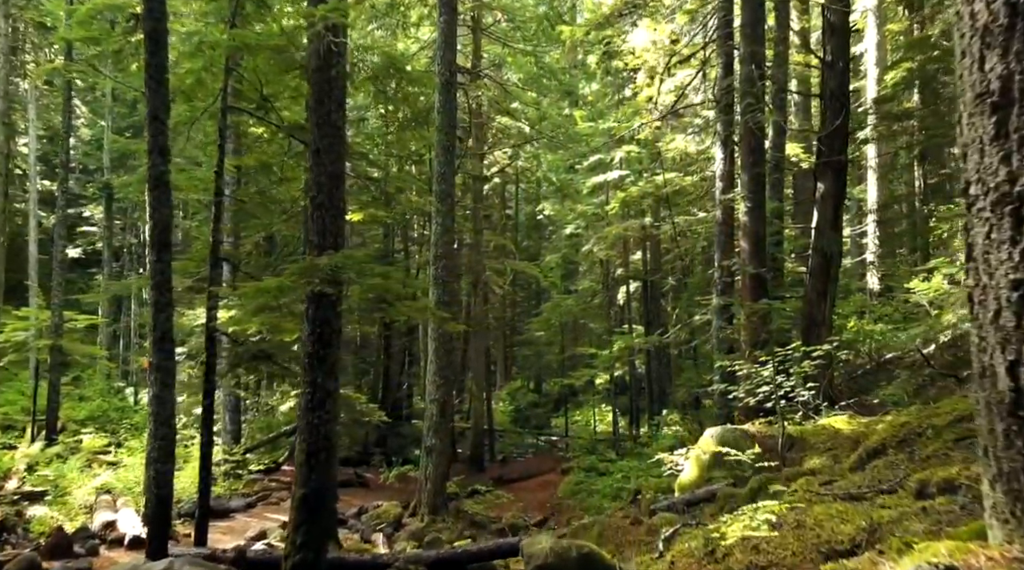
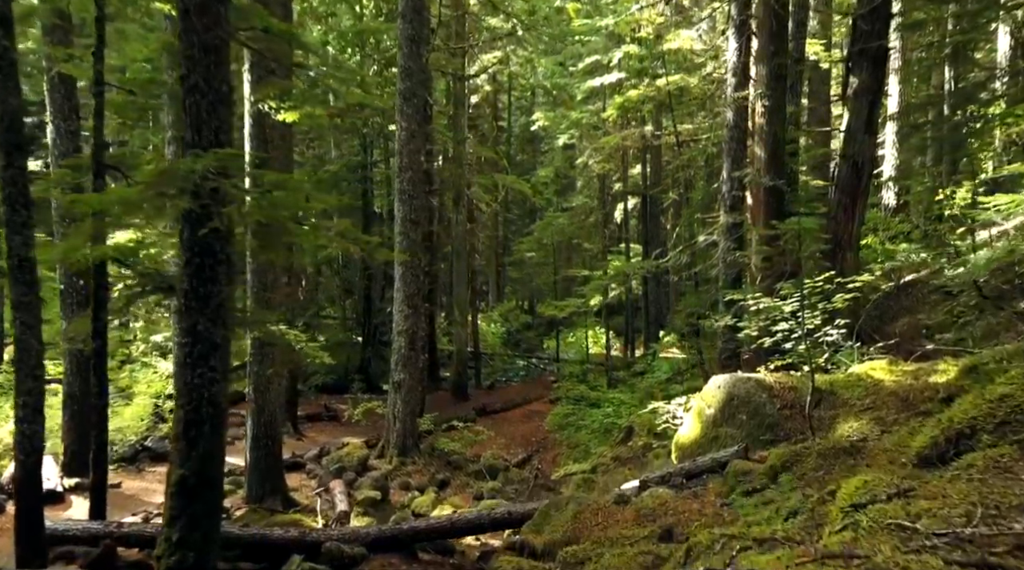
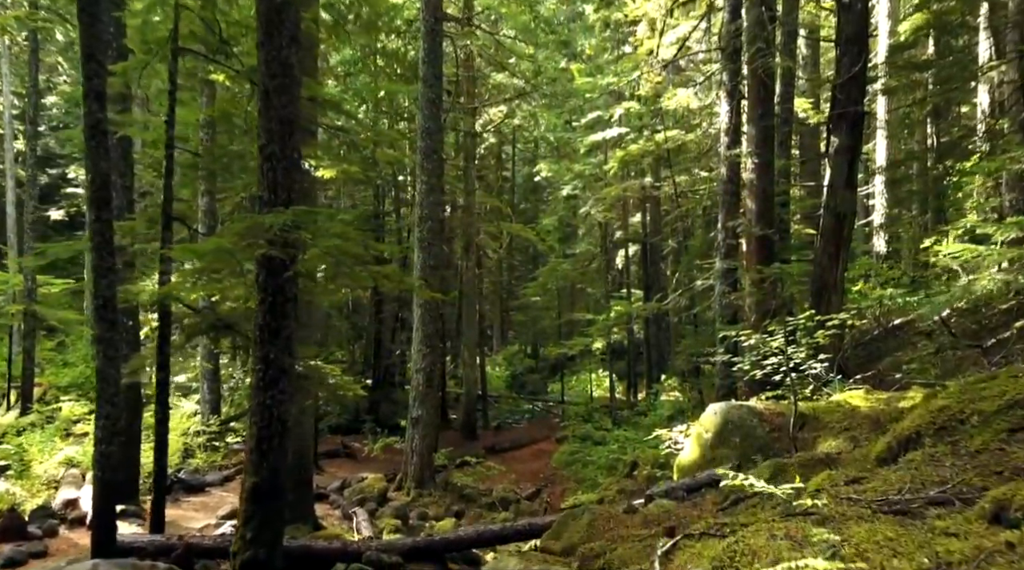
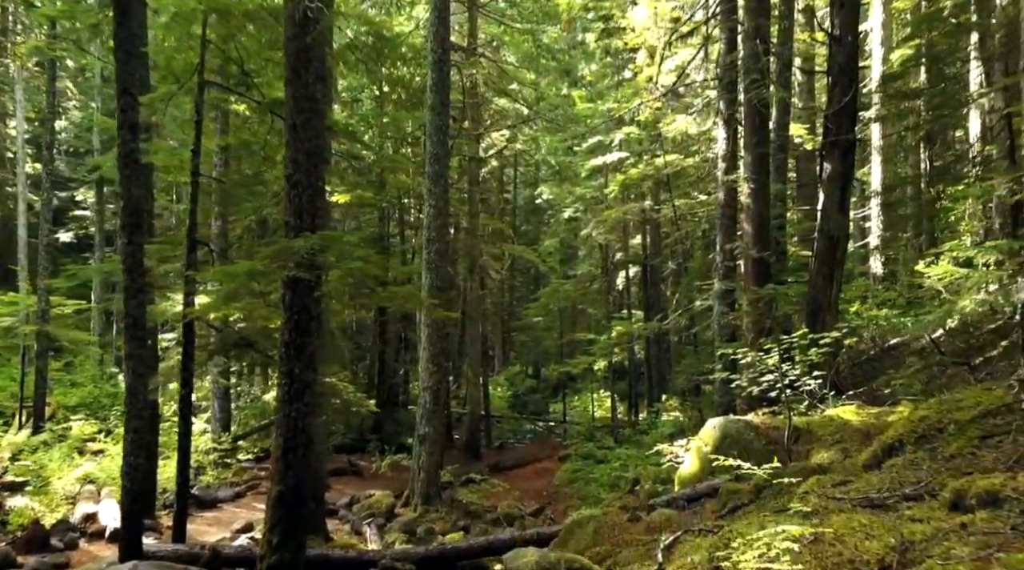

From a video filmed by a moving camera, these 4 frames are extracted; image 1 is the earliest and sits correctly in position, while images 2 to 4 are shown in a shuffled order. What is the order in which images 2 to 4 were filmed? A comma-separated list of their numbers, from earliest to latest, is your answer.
4, 3, 2
